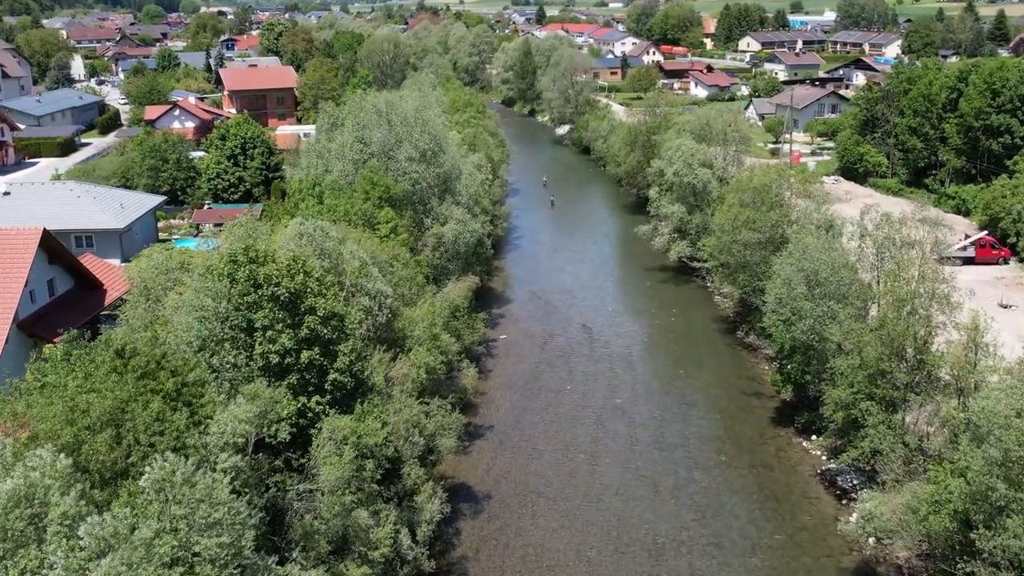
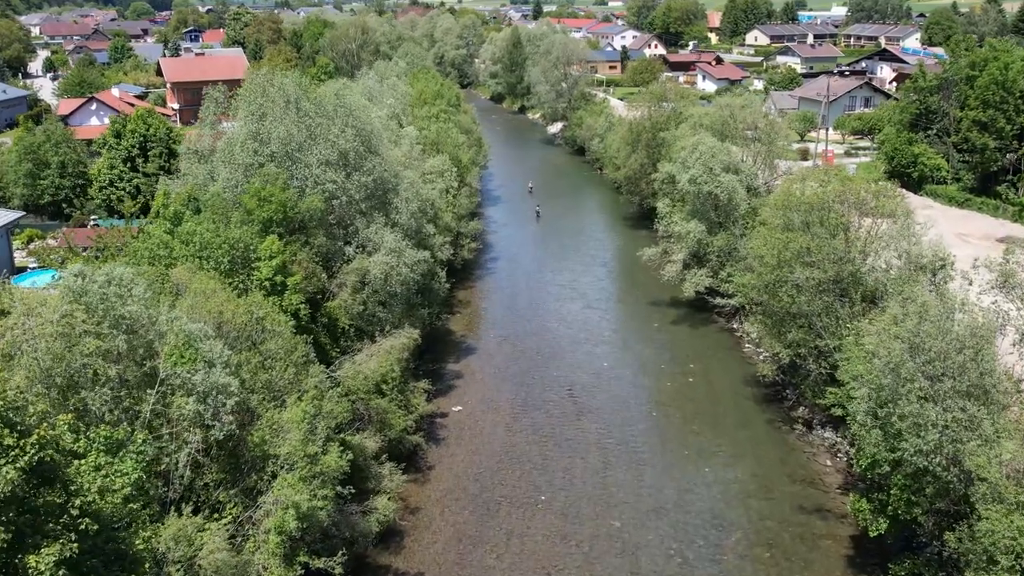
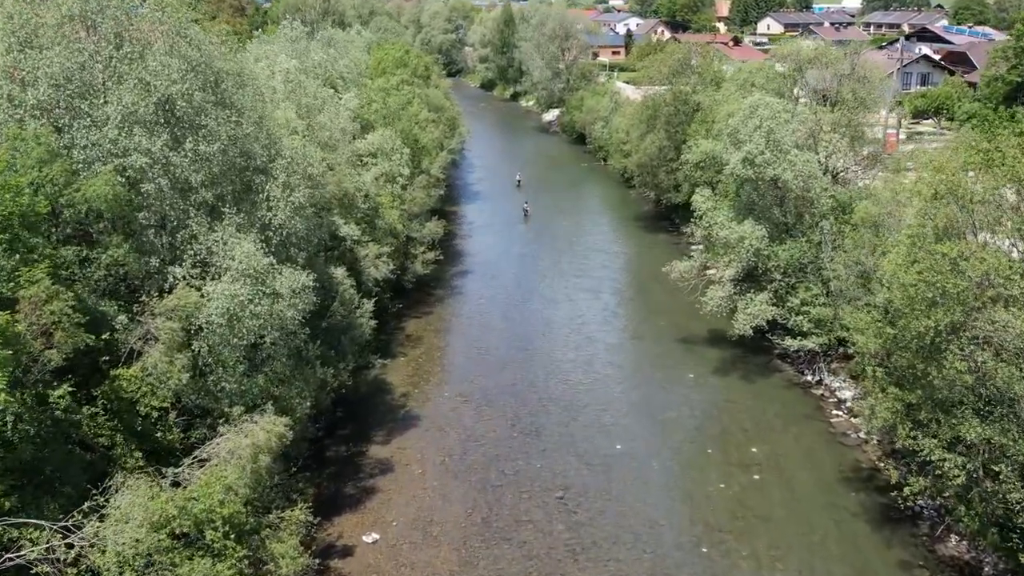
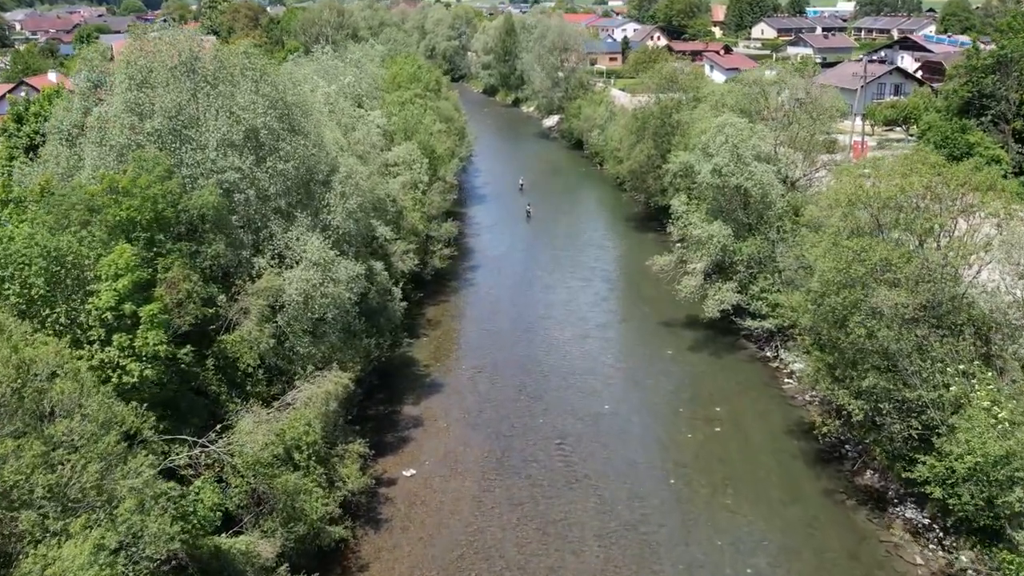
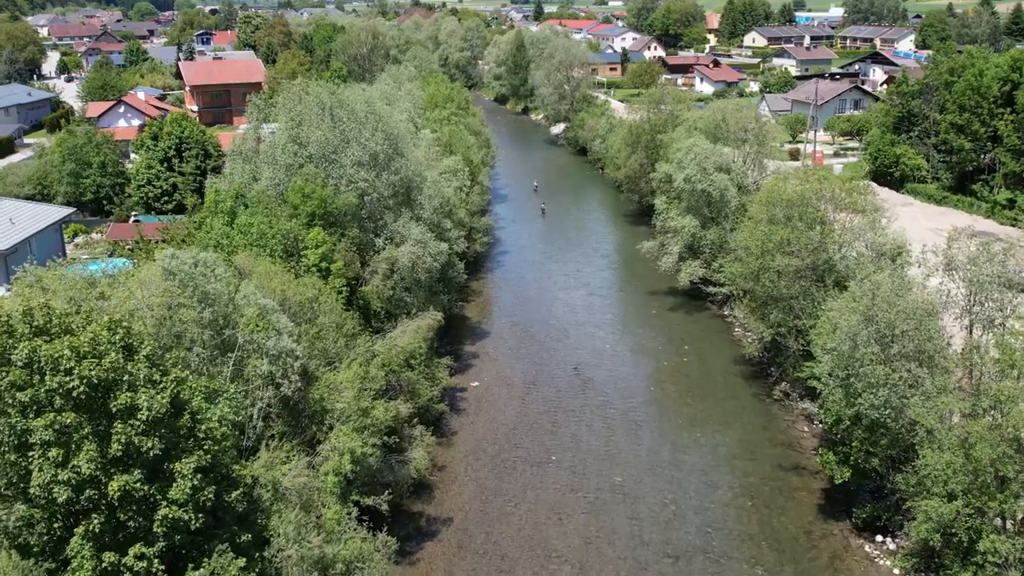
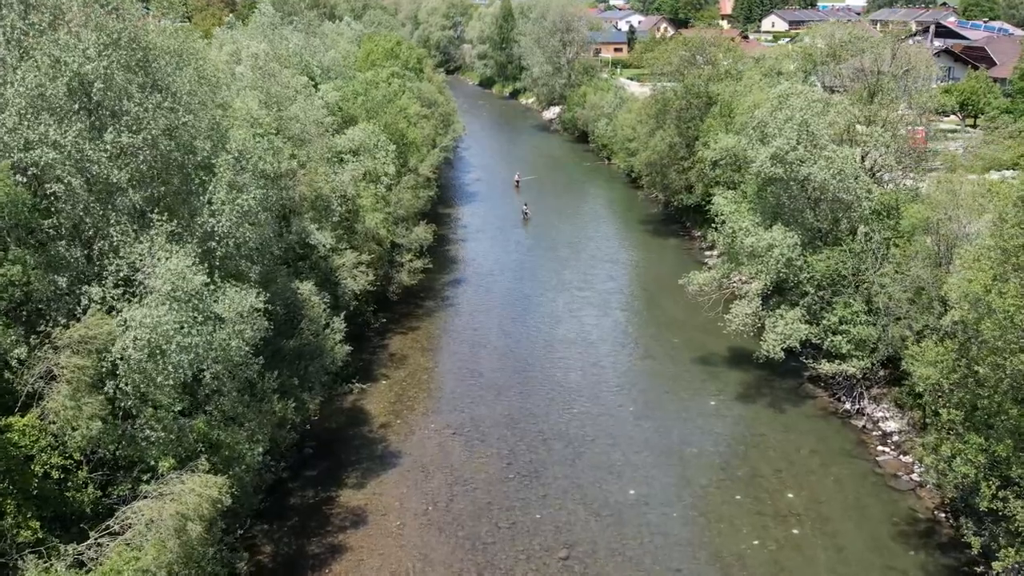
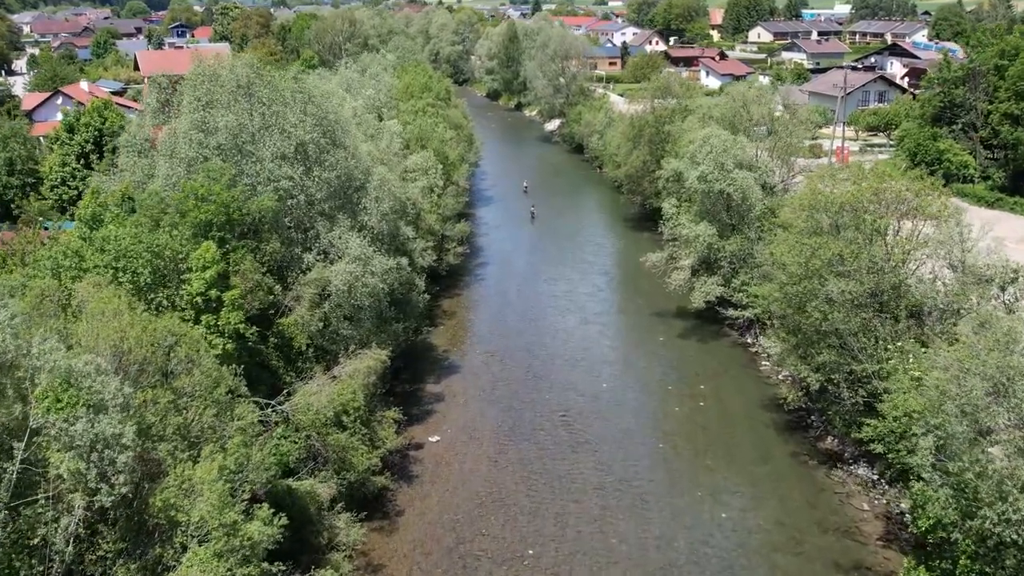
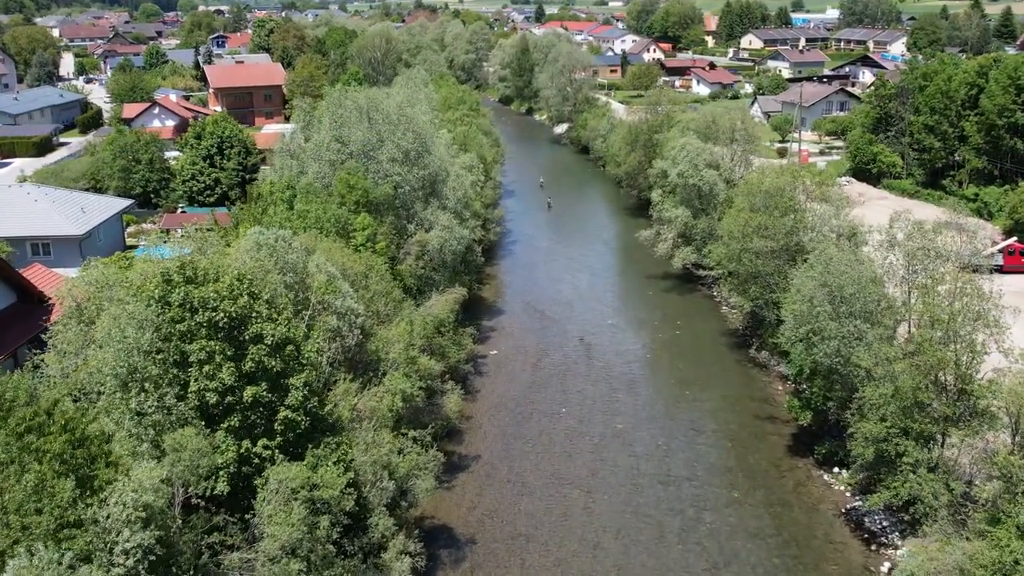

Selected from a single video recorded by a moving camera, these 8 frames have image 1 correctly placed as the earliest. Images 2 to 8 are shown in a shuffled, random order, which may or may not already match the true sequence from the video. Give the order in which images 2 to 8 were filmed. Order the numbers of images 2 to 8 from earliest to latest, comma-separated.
8, 5, 2, 7, 4, 3, 6
